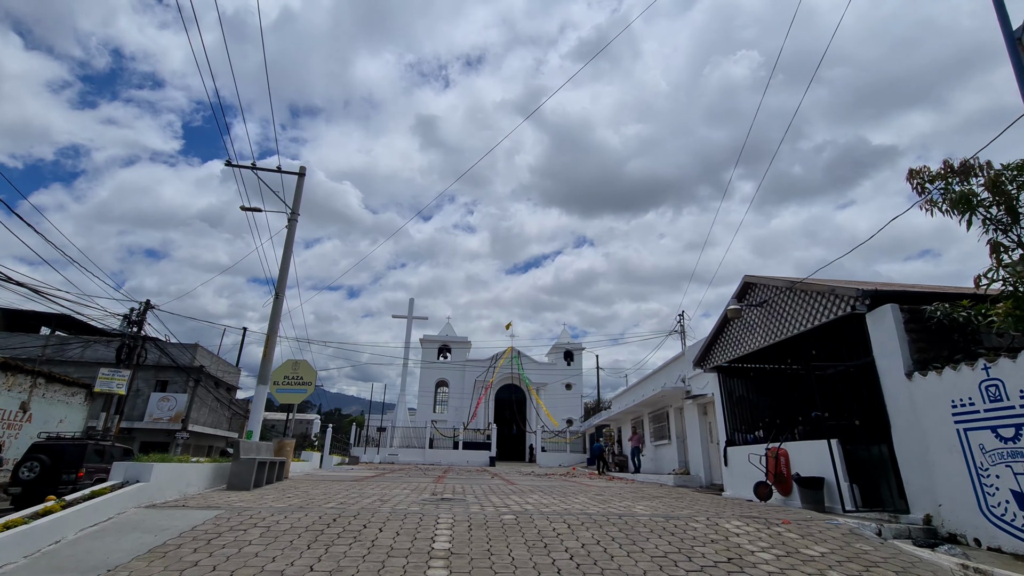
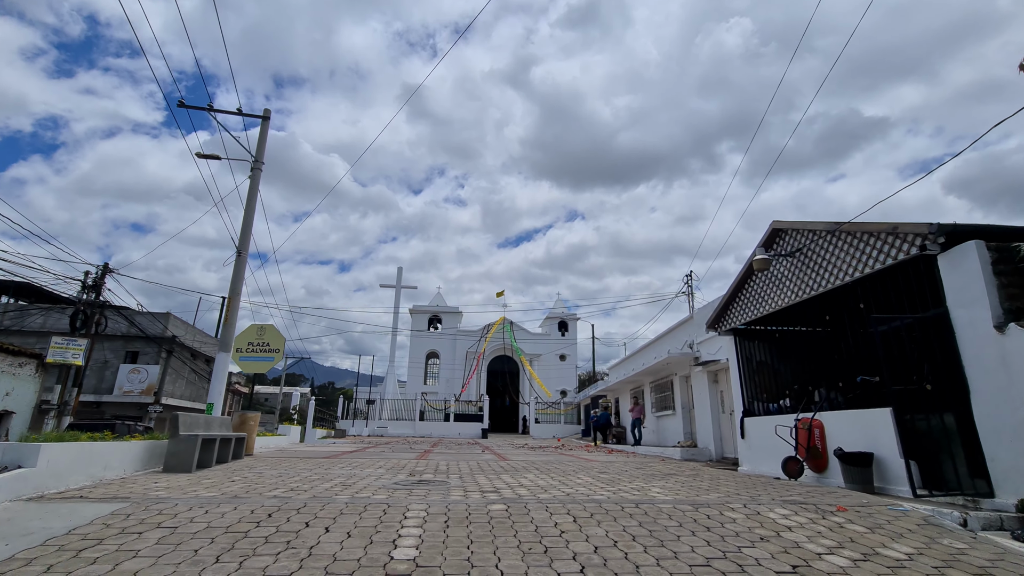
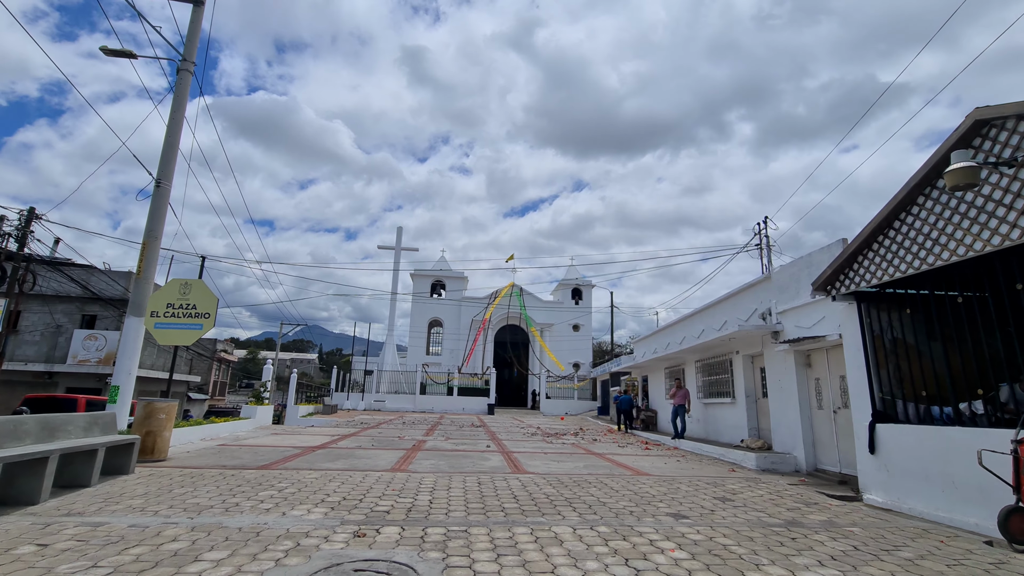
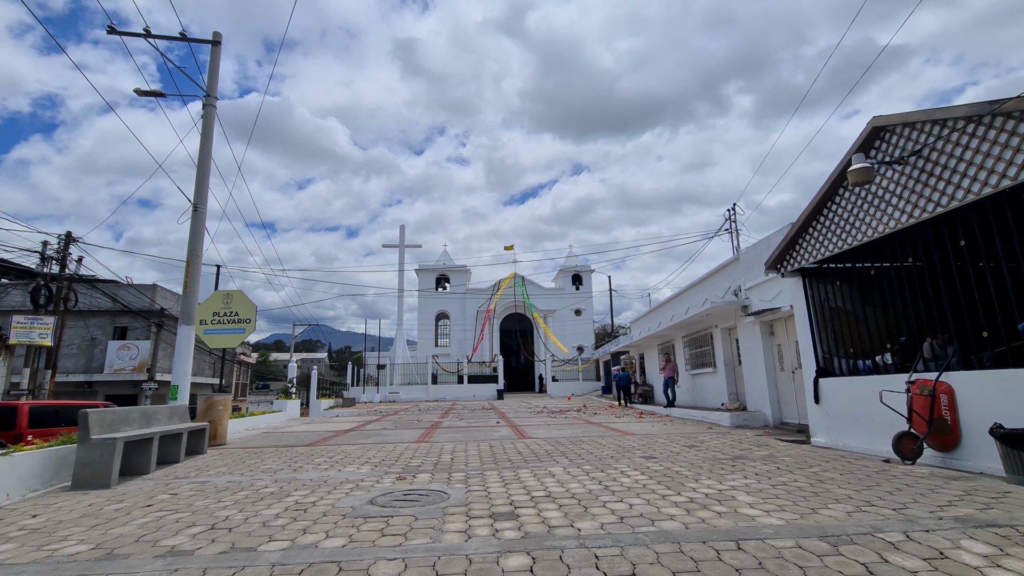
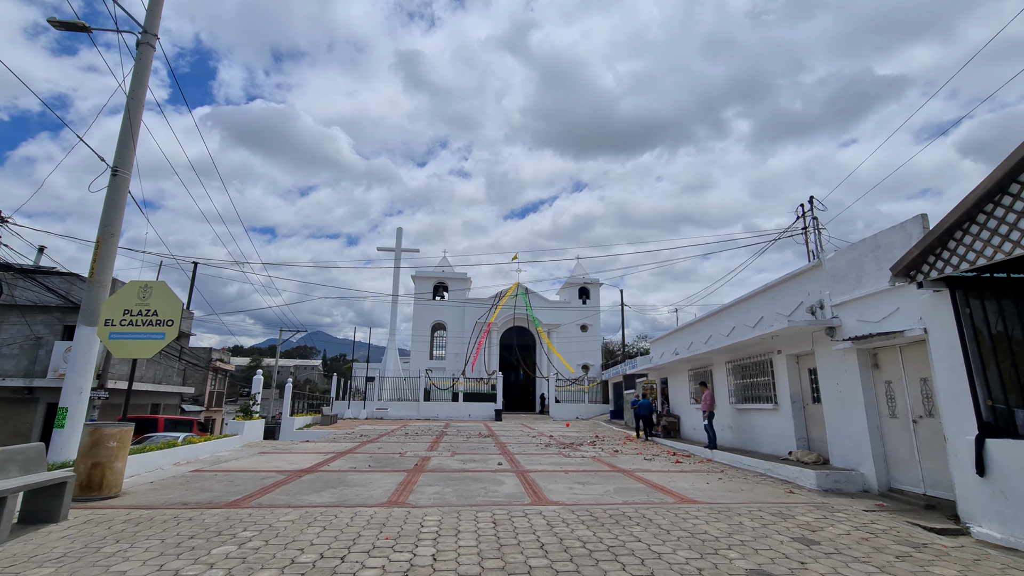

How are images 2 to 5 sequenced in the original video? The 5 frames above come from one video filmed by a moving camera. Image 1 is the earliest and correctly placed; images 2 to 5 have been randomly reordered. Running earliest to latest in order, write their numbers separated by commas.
2, 4, 3, 5
